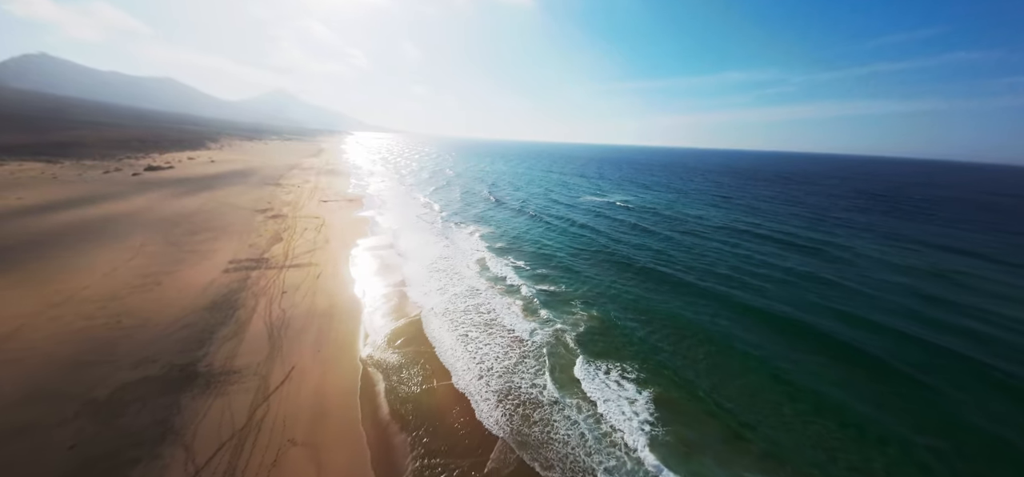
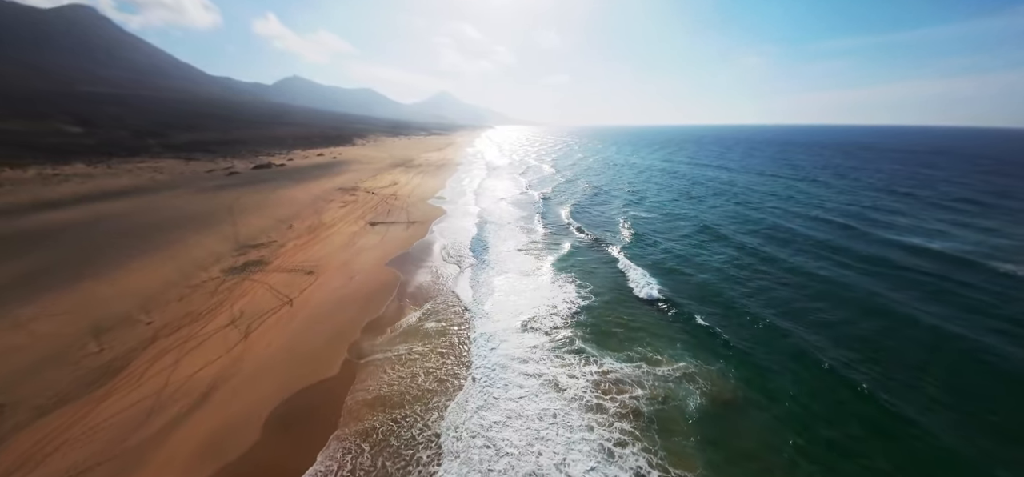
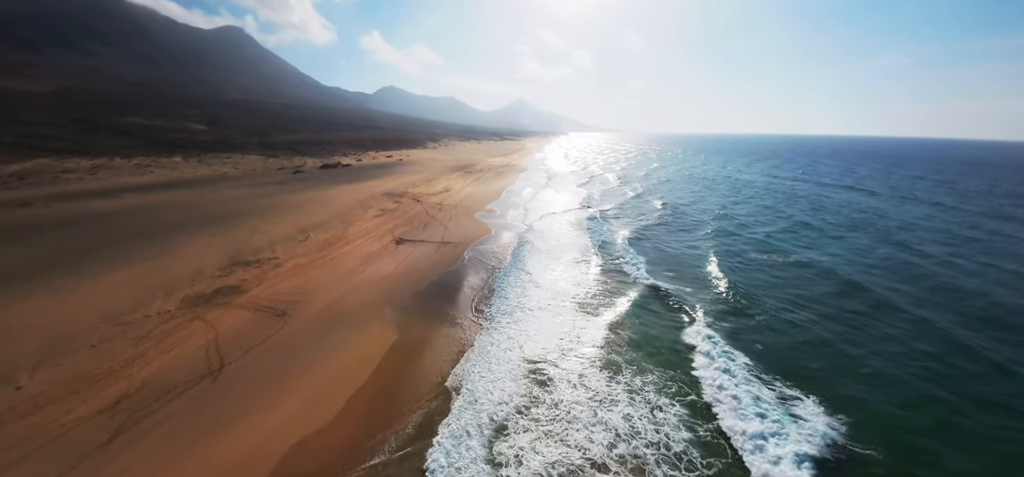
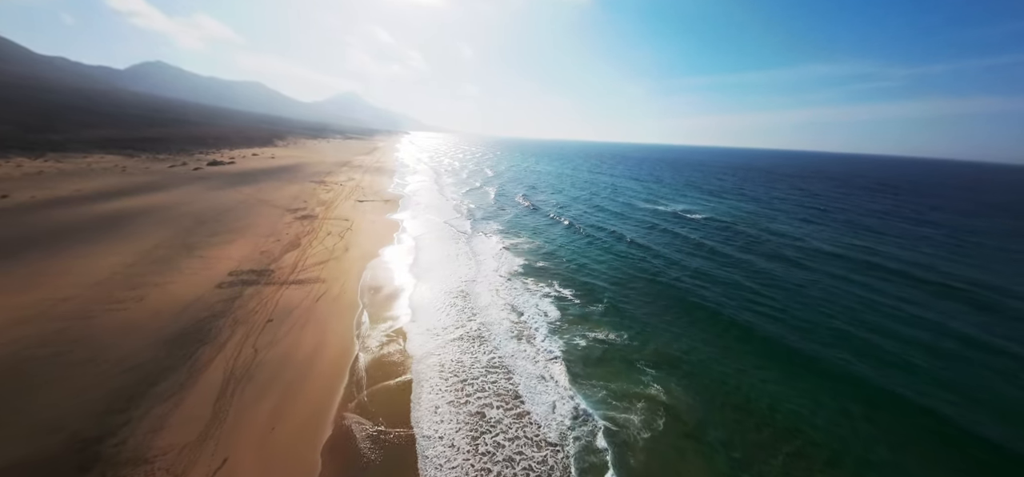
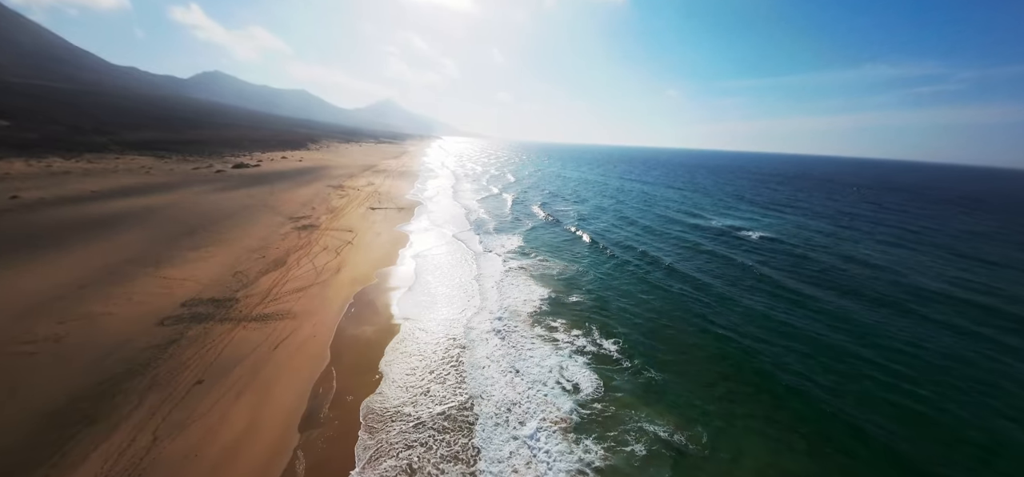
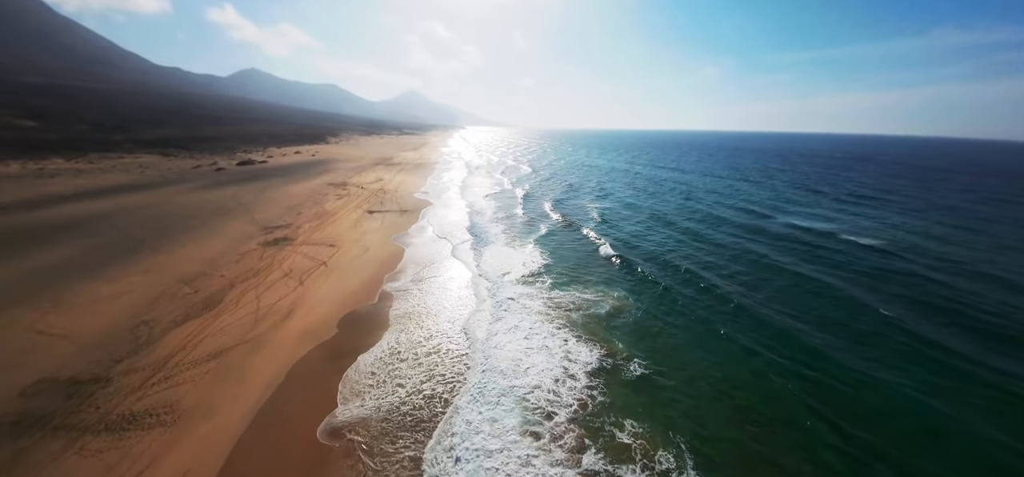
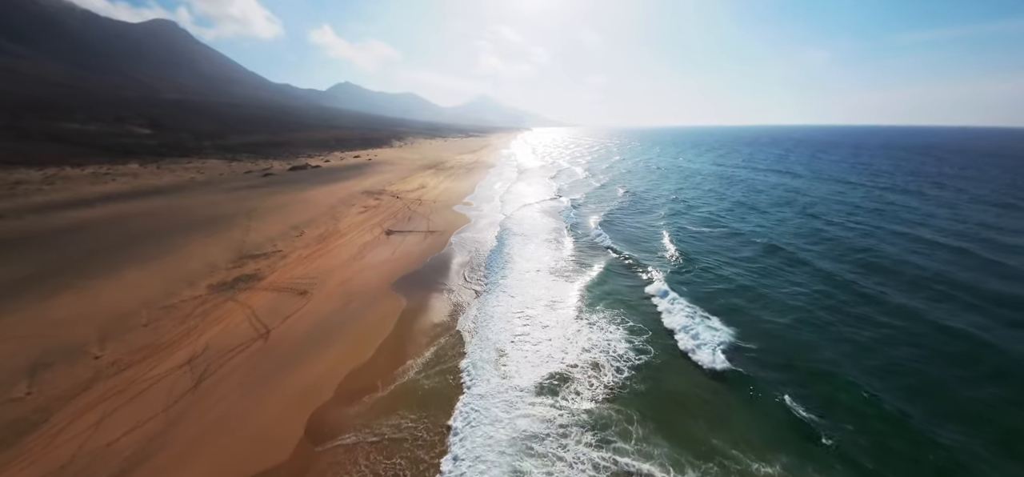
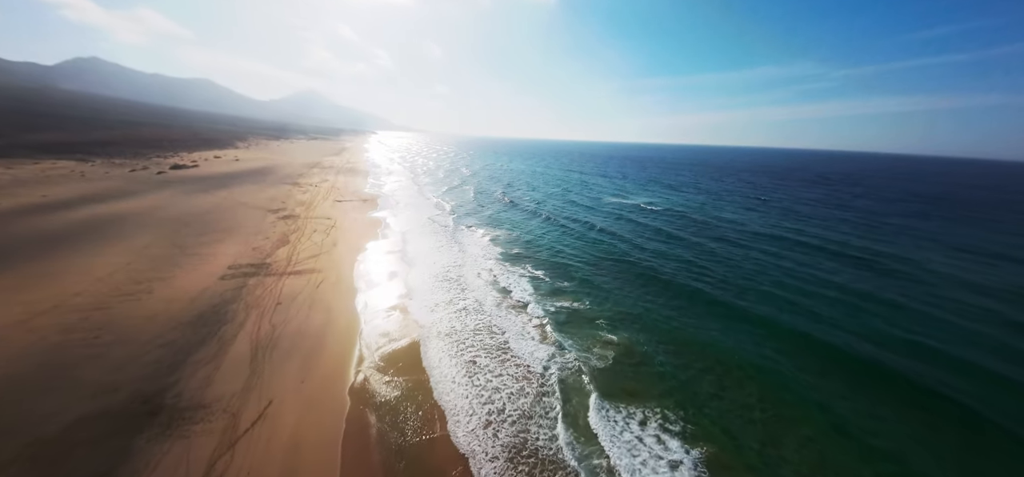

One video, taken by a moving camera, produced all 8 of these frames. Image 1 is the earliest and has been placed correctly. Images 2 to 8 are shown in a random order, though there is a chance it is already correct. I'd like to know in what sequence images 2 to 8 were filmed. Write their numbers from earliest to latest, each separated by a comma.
8, 4, 5, 6, 2, 7, 3
